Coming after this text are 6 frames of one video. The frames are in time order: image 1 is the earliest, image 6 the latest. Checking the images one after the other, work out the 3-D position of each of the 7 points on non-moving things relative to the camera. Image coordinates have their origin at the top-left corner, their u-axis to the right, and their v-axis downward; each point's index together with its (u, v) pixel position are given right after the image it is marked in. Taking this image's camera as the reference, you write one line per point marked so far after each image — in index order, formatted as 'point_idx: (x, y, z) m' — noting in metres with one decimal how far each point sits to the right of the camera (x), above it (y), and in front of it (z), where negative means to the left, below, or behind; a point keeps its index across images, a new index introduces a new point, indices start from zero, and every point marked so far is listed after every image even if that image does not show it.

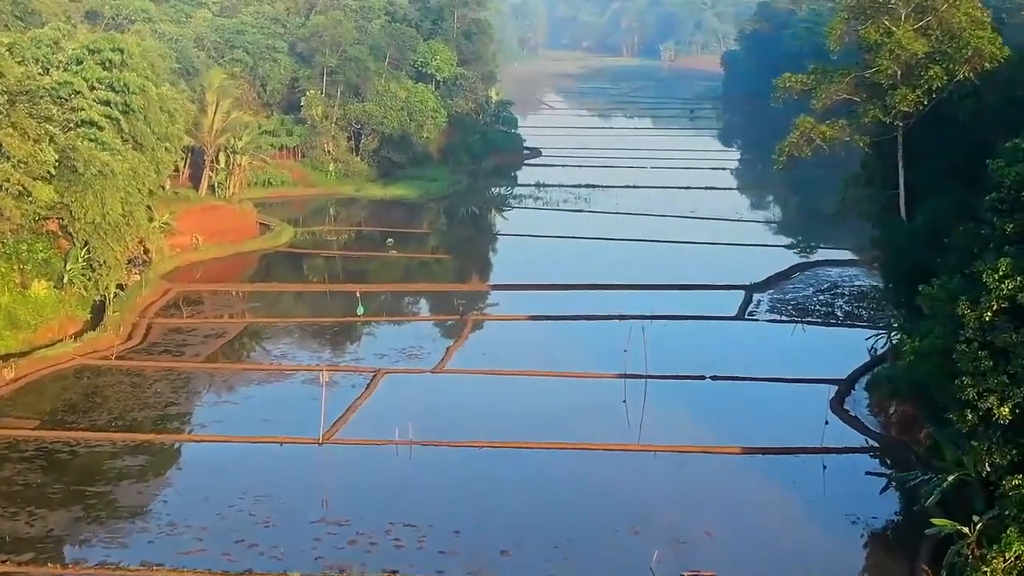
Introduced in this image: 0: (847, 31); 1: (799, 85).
0: (+3.2, +2.5, +14.7) m
1: (+2.8, +2.0, +15.0) m
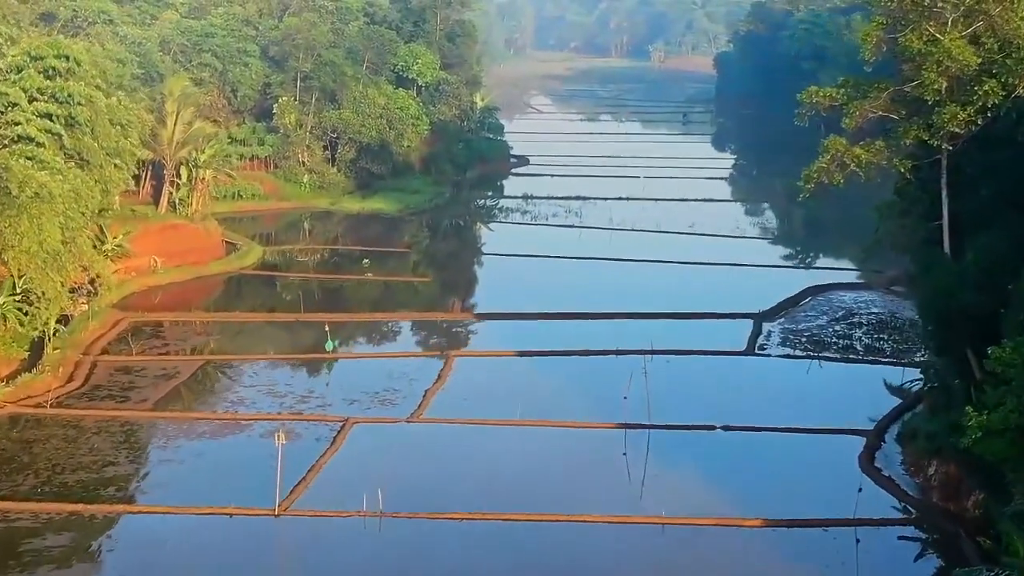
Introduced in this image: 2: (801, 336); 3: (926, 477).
0: (+3.1, +2.1, +12.7) m
1: (+2.7, +1.6, +13.0) m
2: (+3.7, -0.6, +19.8) m
3: (+3.7, -1.7, +14.0) m
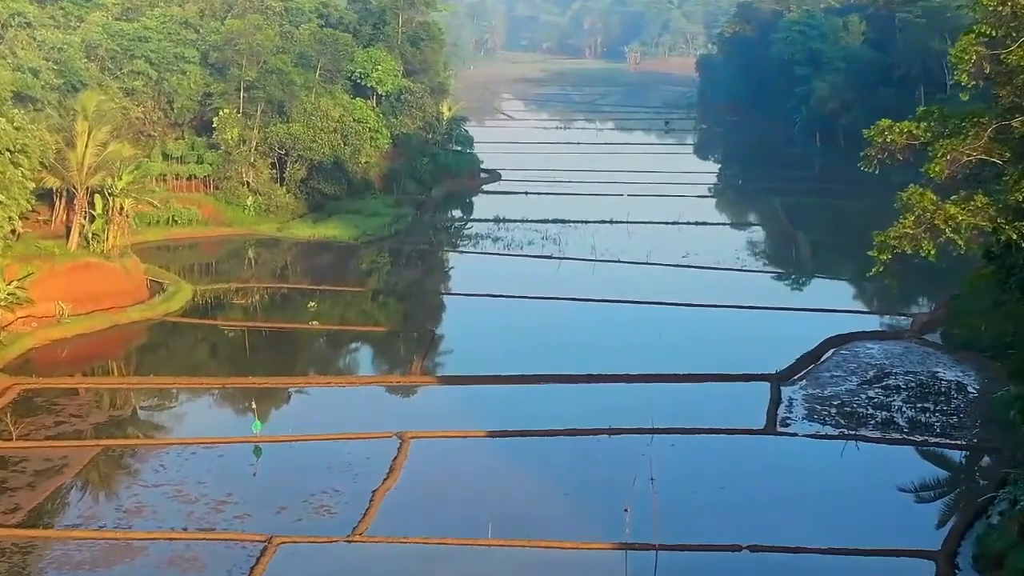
0: (+2.9, +1.4, +9.4) m
1: (+2.5, +1.0, +9.7) m
2: (+3.4, -1.3, +16.5) m
3: (+3.5, -2.4, +10.6) m
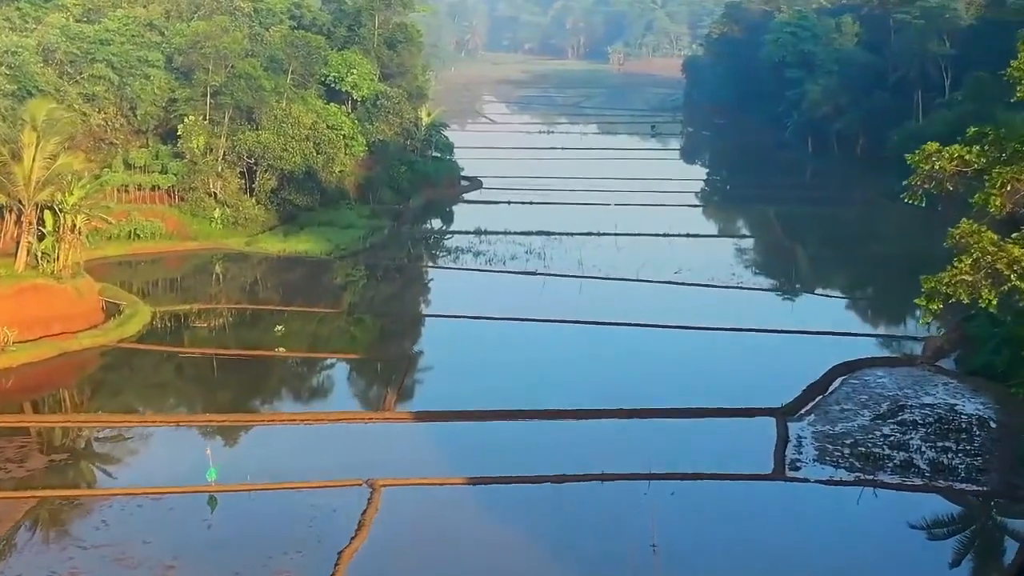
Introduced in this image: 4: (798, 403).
0: (+2.8, +1.1, +8.0) m
1: (+2.4, +0.7, +8.3) m
2: (+3.2, -1.5, +15.1) m
3: (+3.4, -2.6, +9.2) m
4: (+3.1, -1.2, +16.5) m
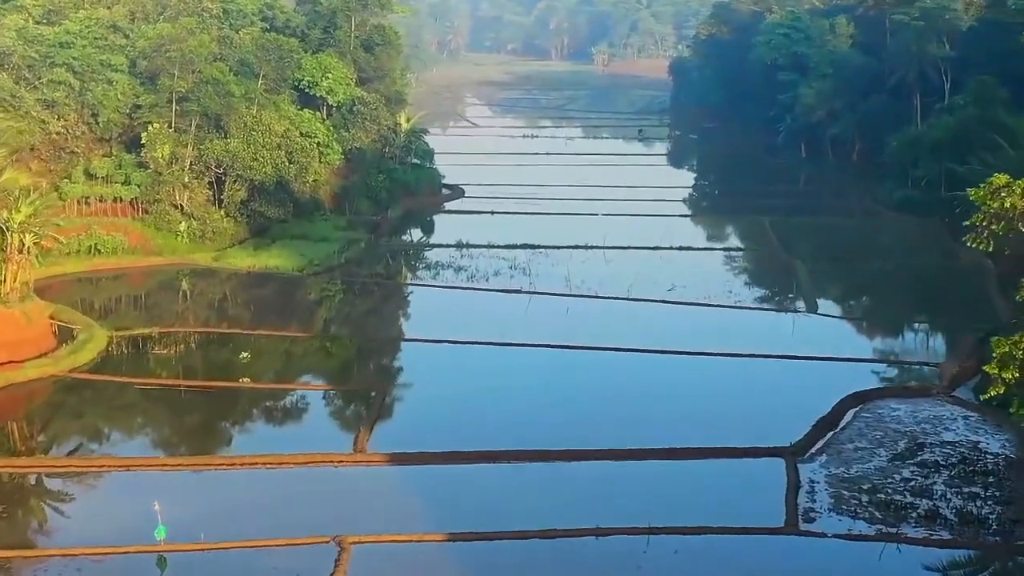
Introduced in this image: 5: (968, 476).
0: (+2.7, +0.9, +6.6) m
1: (+2.3, +0.4, +6.9) m
2: (+3.1, -1.8, +13.7) m
3: (+3.4, -2.9, +7.9) m
4: (+2.9, -1.5, +15.2) m
5: (+4.2, -1.7, +14.1) m
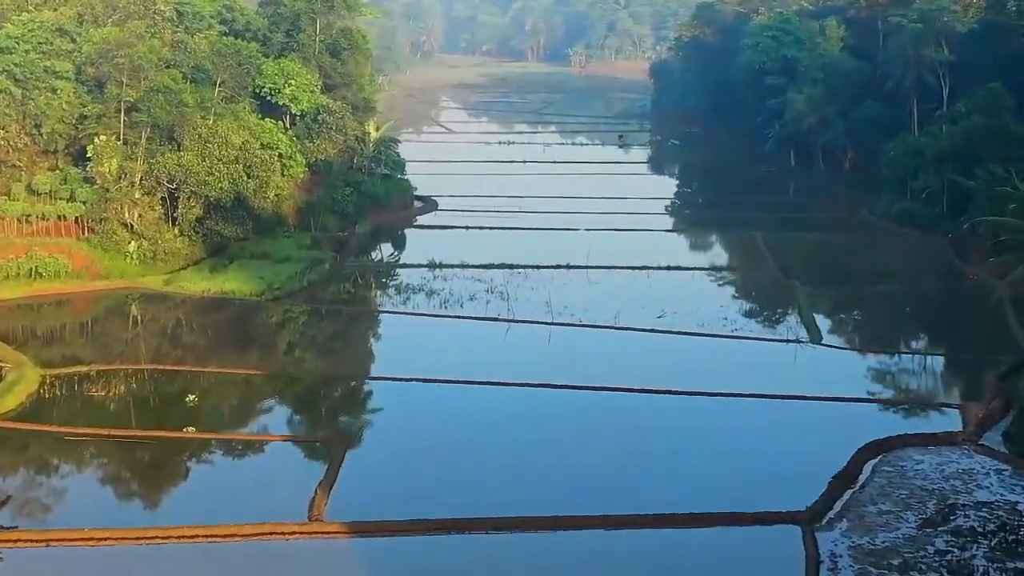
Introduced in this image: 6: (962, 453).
0: (+2.6, +0.5, +4.8) m
1: (+2.2, 0.0, +5.1) m
2: (+2.9, -2.2, +12.0) m
3: (+3.3, -3.3, +6.1) m
4: (+2.7, -1.8, +13.4) m
5: (+4.0, -2.1, +12.3) m
6: (+4.4, -1.6, +15.0) m
